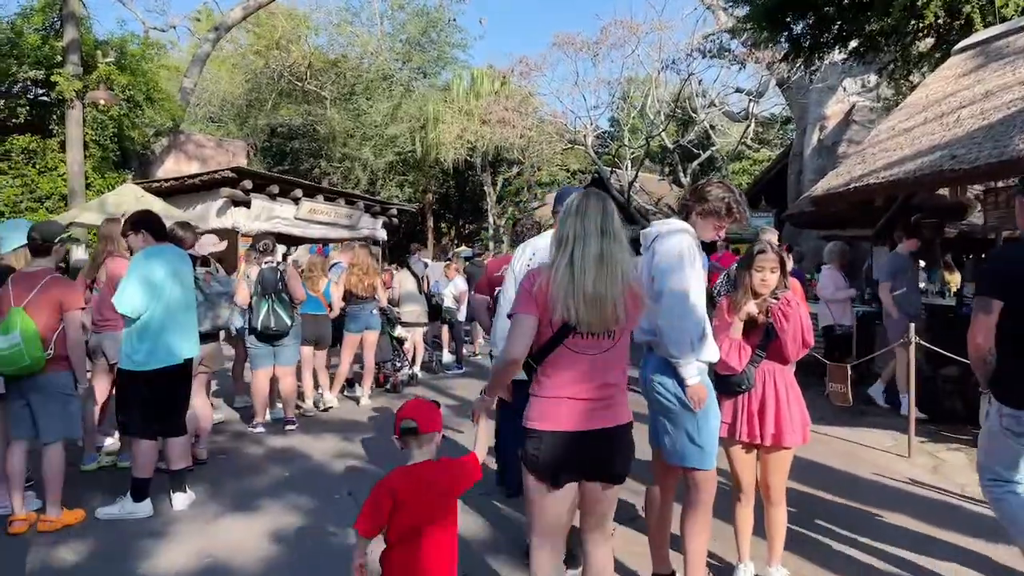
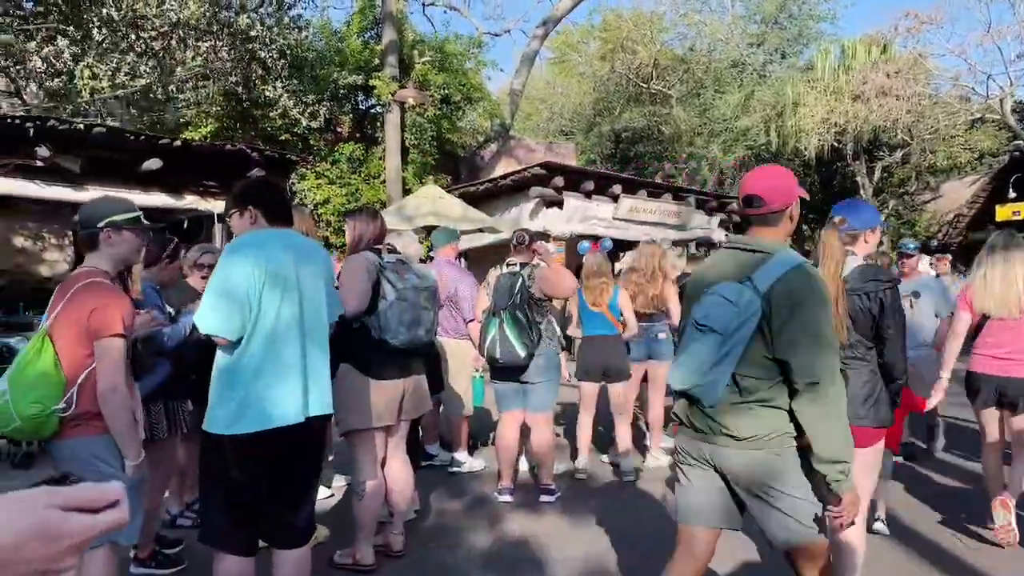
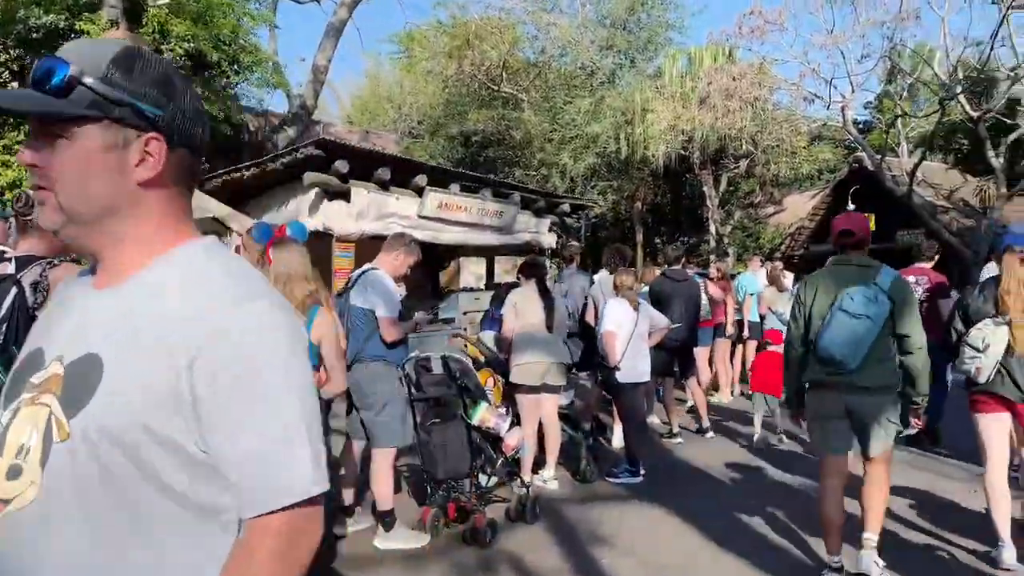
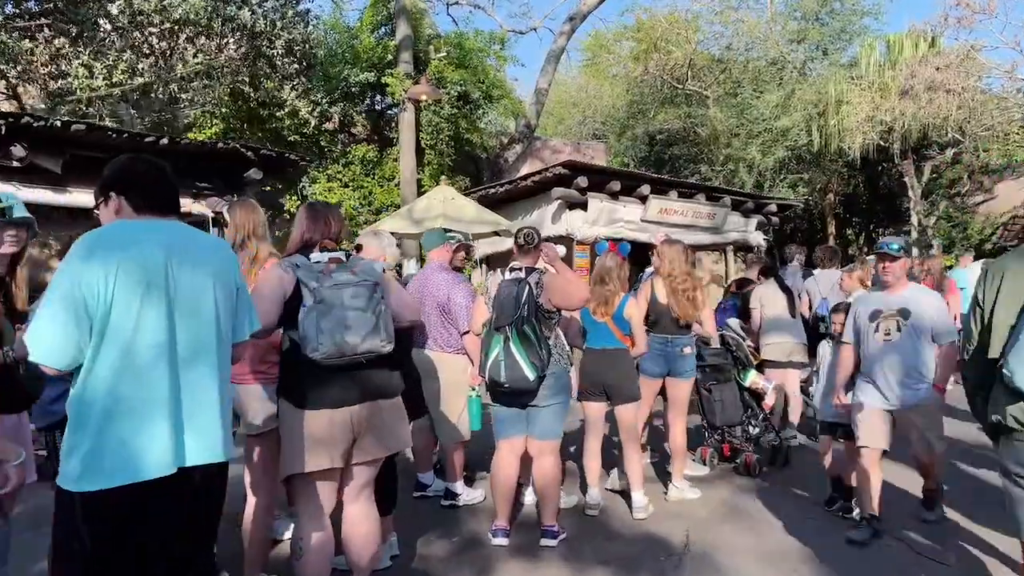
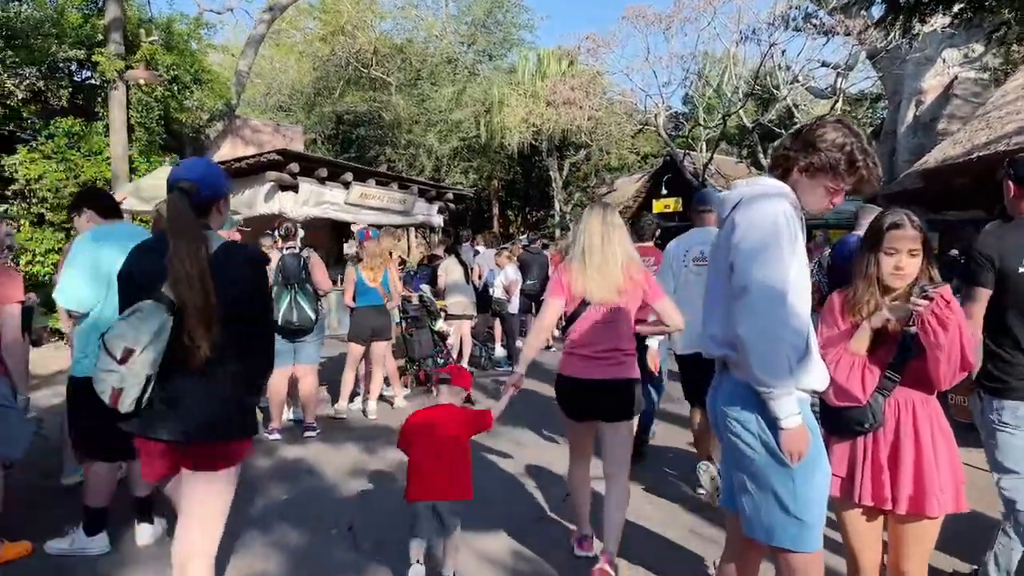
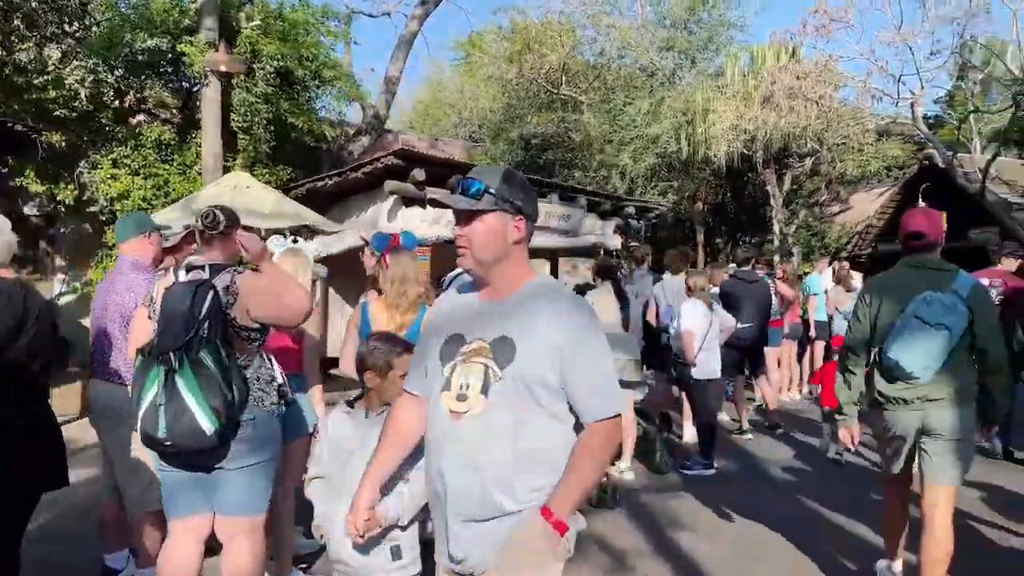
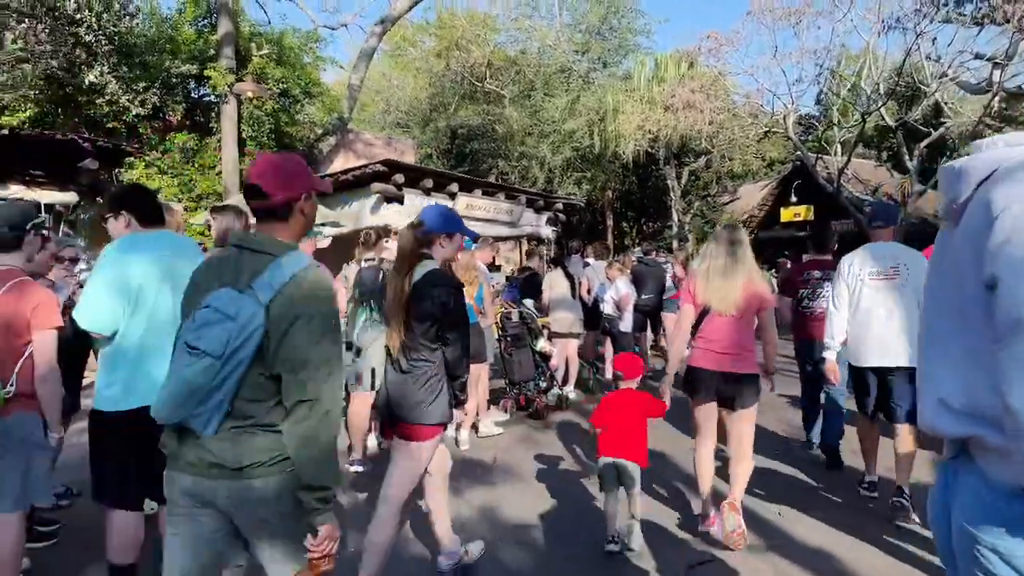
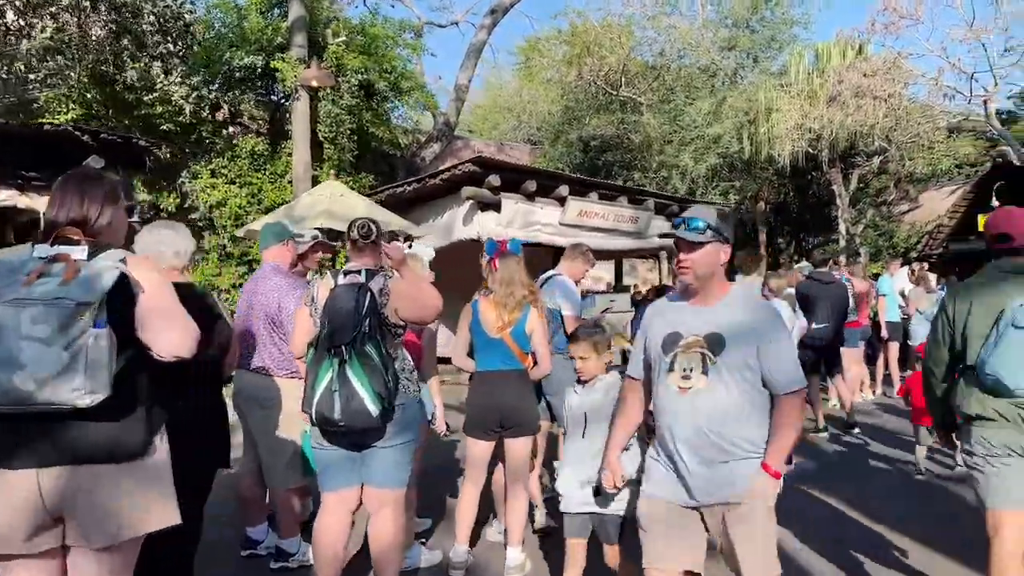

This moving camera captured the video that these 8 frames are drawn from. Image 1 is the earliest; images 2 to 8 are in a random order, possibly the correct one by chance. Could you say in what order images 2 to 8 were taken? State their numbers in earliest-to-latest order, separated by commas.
5, 7, 2, 4, 8, 6, 3
